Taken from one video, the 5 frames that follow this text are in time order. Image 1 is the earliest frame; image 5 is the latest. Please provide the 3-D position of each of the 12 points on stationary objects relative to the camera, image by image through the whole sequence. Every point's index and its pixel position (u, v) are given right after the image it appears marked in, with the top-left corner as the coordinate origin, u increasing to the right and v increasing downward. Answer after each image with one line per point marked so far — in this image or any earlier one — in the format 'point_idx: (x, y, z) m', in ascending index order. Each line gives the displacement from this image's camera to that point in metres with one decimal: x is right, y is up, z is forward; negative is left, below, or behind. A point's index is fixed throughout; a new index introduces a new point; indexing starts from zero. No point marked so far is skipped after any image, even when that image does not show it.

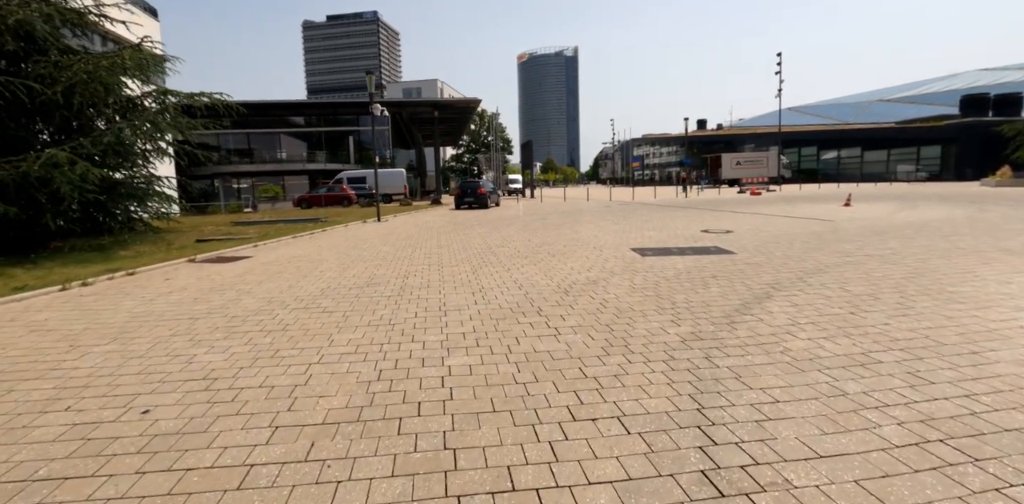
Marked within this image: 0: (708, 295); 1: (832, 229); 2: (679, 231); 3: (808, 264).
0: (+2.6, -0.6, +6.8) m
1: (+9.1, +0.7, +14.4) m
2: (+4.8, +0.6, +14.6) m
3: (+5.1, -0.2, +8.9) m
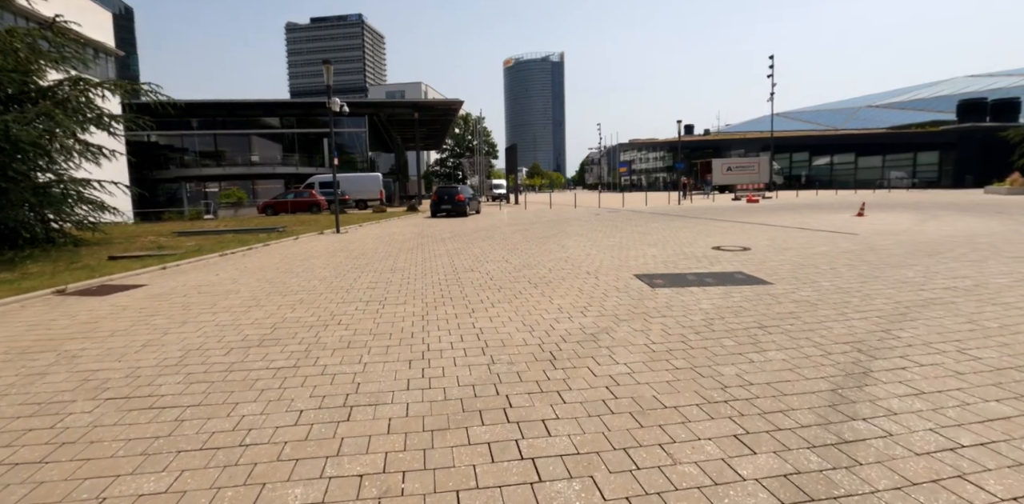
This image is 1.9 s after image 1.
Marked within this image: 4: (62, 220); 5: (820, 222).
0: (+2.2, -1.0, +4.4) m
1: (+8.5, +0.2, +12.2) m
2: (+4.2, +0.1, +12.3) m
3: (+4.7, -0.7, +6.5) m
4: (-14.7, +1.1, +16.7) m
5: (+11.3, +1.1, +18.8) m
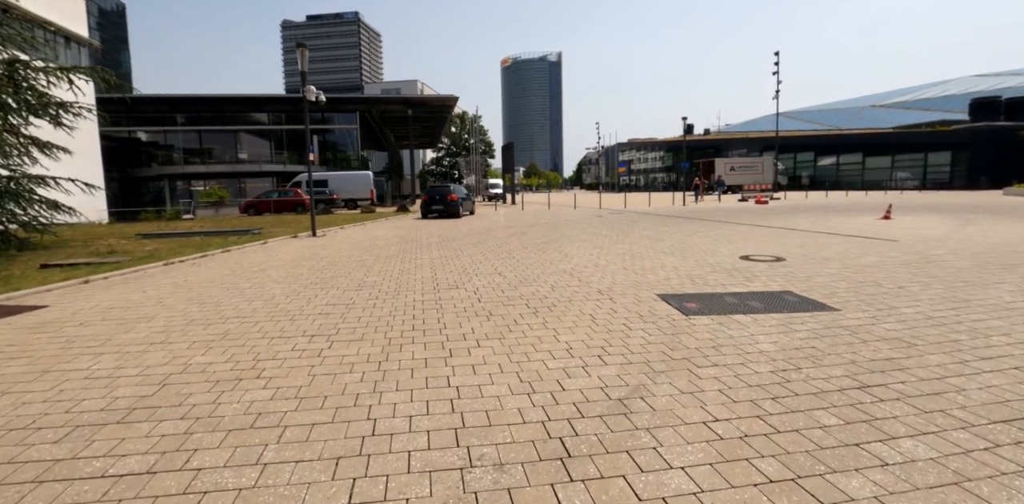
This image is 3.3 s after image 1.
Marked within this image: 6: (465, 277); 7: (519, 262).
0: (+2.2, -1.2, +2.7) m
1: (+8.4, -0.1, +10.5) m
2: (+4.1, -0.1, +10.6) m
3: (+4.6, -0.9, +4.8) m
4: (-14.8, +0.9, +14.9) m
5: (+11.2, +0.9, +17.2) m
6: (-0.8, -0.4, +8.7) m
7: (+0.1, -0.2, +10.3) m
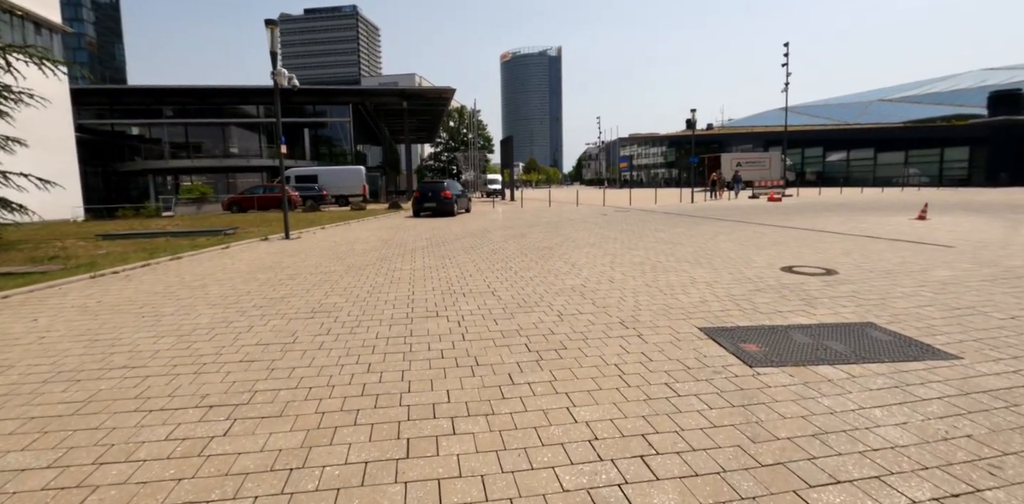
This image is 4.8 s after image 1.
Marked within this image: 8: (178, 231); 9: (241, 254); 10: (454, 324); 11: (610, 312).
0: (+2.1, -1.5, +1.0) m
1: (+8.4, -0.2, +8.8) m
2: (+4.0, -0.3, +8.8) m
3: (+4.6, -1.1, +3.1) m
4: (-14.9, +0.8, +13.1) m
5: (+11.1, +0.7, +15.4) m
6: (-0.9, -0.6, +7.0) m
7: (+0.1, -0.4, +8.5) m
8: (-12.8, +0.8, +19.5) m
9: (-6.1, -0.1, +11.5) m
10: (-0.6, -0.8, +5.7) m
11: (+1.2, -0.7, +6.1) m
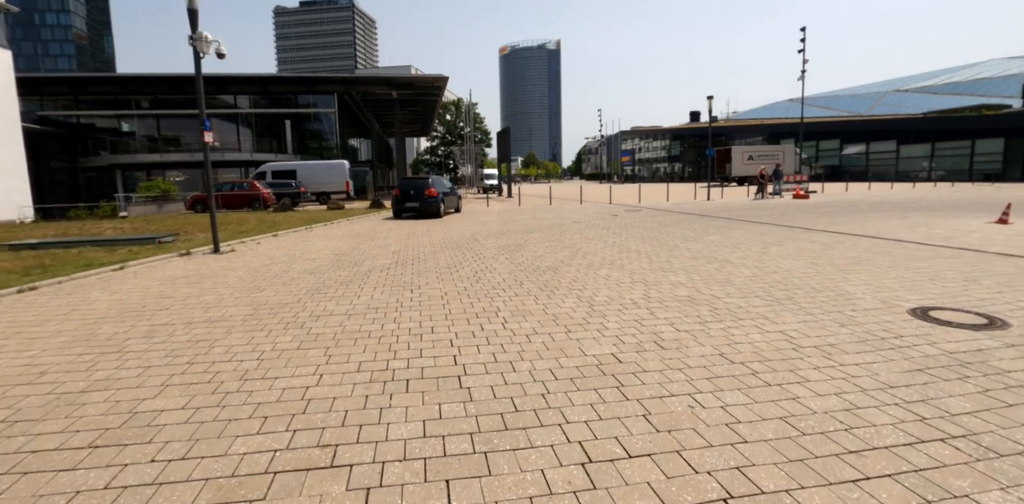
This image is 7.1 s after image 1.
0: (+2.0, -2.0, -2.1) m
1: (+8.2, -0.6, +5.7) m
2: (+3.9, -0.7, +5.7) m
3: (+4.4, -1.6, 0.0) m
4: (-15.0, +0.4, +10.0) m
5: (+11.0, +0.4, +12.3) m
6: (-1.0, -1.1, +3.9) m
7: (-0.1, -0.8, +5.4) m
8: (-12.9, +0.5, +16.4) m
9: (-6.2, -0.5, +8.4) m
10: (-0.8, -1.2, +2.7) m
11: (+1.0, -1.2, +3.0) m
